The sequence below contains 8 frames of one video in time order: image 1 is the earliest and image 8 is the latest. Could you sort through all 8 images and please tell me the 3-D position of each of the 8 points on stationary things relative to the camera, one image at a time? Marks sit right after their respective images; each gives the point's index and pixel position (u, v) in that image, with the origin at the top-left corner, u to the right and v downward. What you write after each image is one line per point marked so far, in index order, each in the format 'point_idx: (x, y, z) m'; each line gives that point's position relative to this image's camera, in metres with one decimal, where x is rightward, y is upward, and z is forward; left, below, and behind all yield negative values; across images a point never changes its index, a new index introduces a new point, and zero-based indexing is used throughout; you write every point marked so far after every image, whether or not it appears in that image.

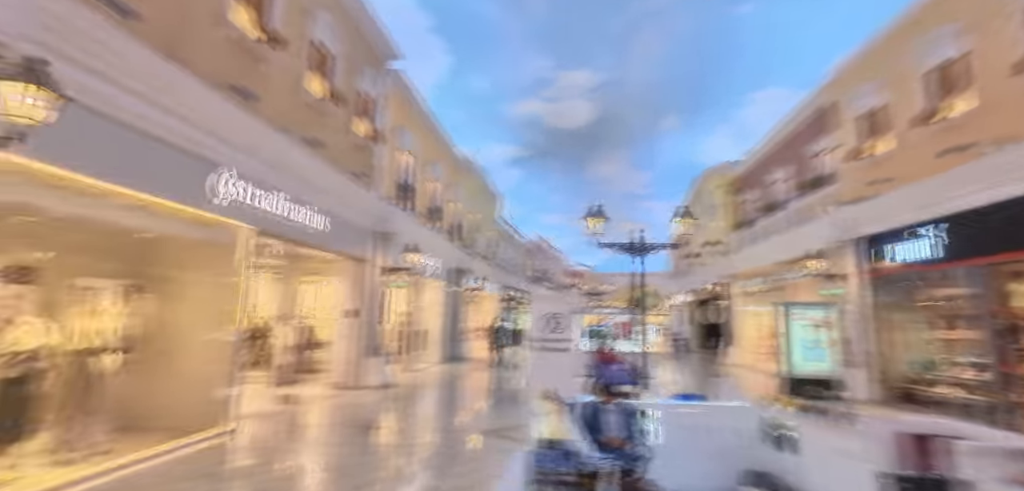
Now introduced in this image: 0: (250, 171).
0: (-3.1, +0.9, +5.5) m
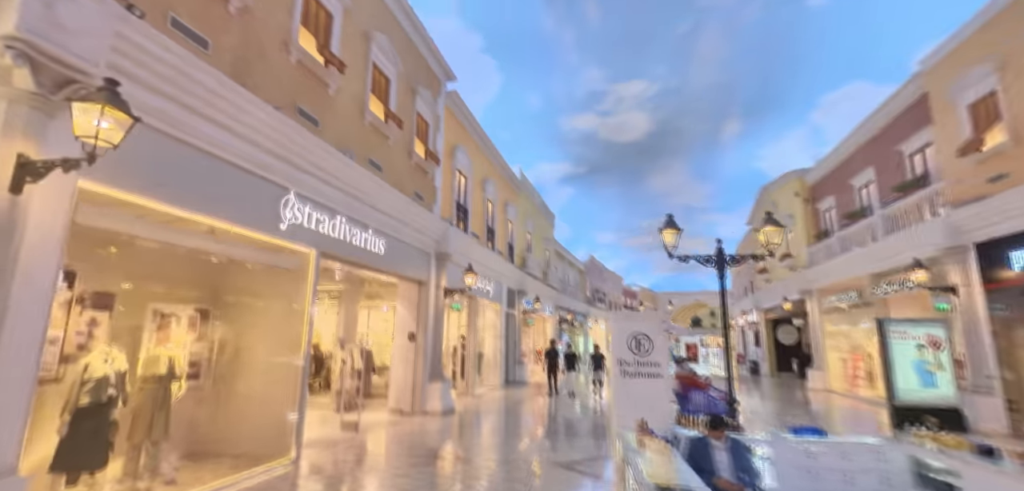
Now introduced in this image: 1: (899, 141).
0: (-2.3, +0.6, +5.5) m
1: (+8.1, +2.2, +9.9) m
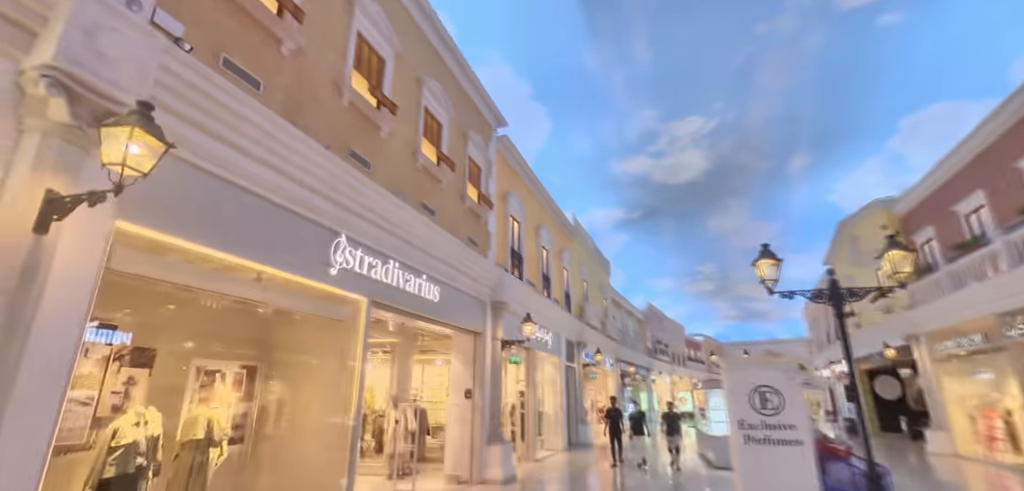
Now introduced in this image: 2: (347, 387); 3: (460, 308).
0: (-1.6, +0.1, +5.1) m
1: (+9.2, +1.6, +8.6) m
2: (-1.7, -1.5, +4.9) m
3: (-0.8, -1.0, +7.3) m
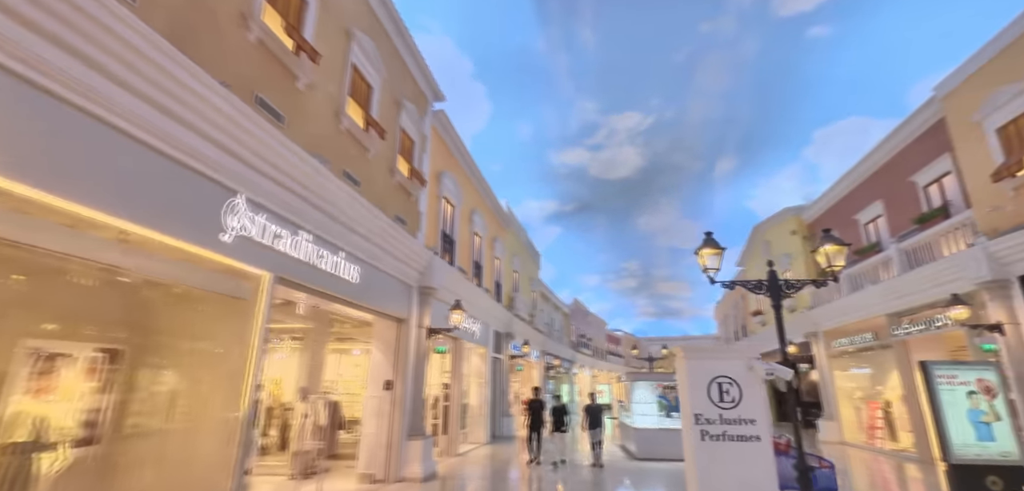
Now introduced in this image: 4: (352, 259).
0: (-2.3, +0.4, +4.4) m
1: (+8.0, +1.5, +9.4) m
2: (-2.4, -1.2, +4.1) m
3: (-1.8, -0.7, +6.7) m
4: (-2.0, -0.2, +5.8) m
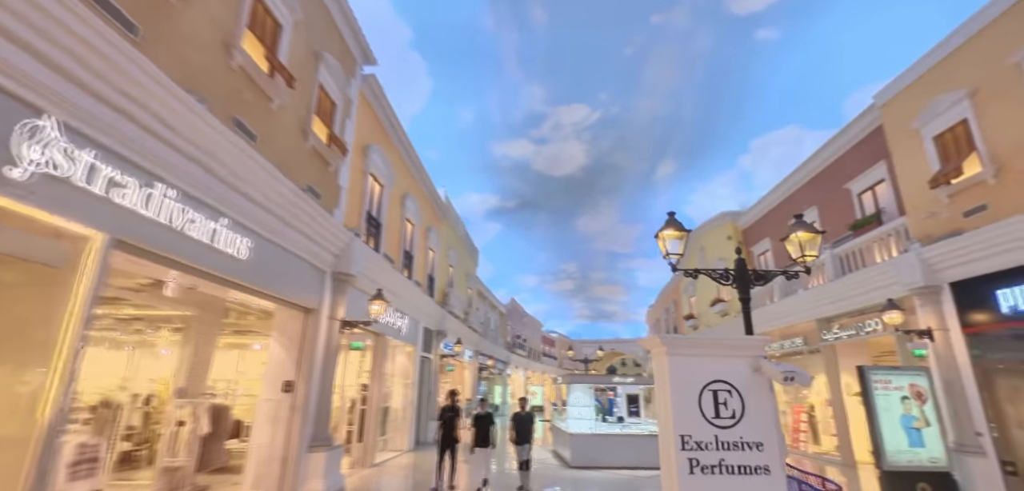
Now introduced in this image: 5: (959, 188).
0: (-2.8, +0.7, +3.3) m
1: (+6.8, +1.3, +9.5) m
2: (-3.0, -0.8, +3.0) m
3: (-2.7, -0.3, +5.6) m
4: (-2.7, +0.1, +4.7) m
5: (+6.4, +0.8, +6.6) m
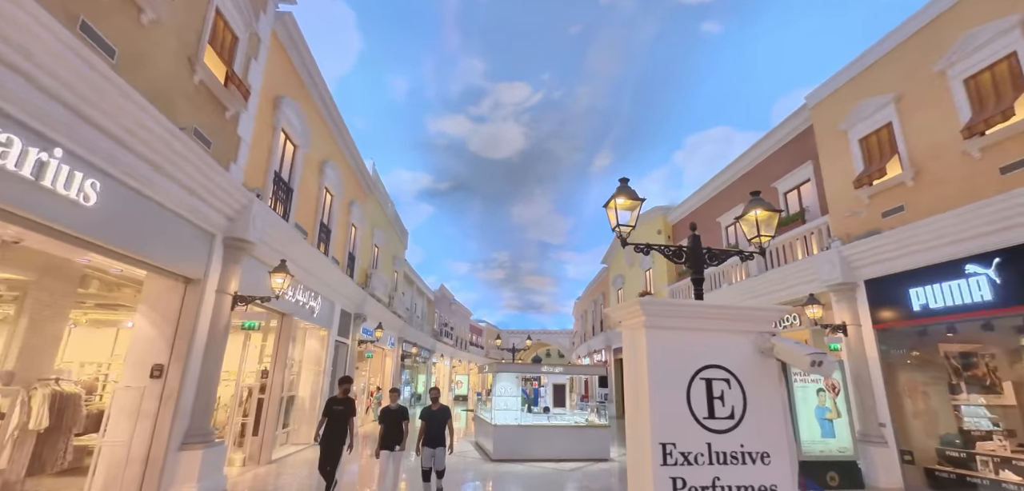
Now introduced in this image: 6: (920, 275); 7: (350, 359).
0: (-3.1, +1.1, +2.2) m
1: (+5.5, +1.4, +9.8) m
2: (-3.3, -0.4, +1.9) m
3: (-3.4, +0.1, +4.5) m
4: (-3.3, +0.6, +3.7) m
5: (+5.4, +0.8, +6.9) m
6: (+5.6, -0.4, +6.4) m
7: (-4.0, -2.8, +11.5) m
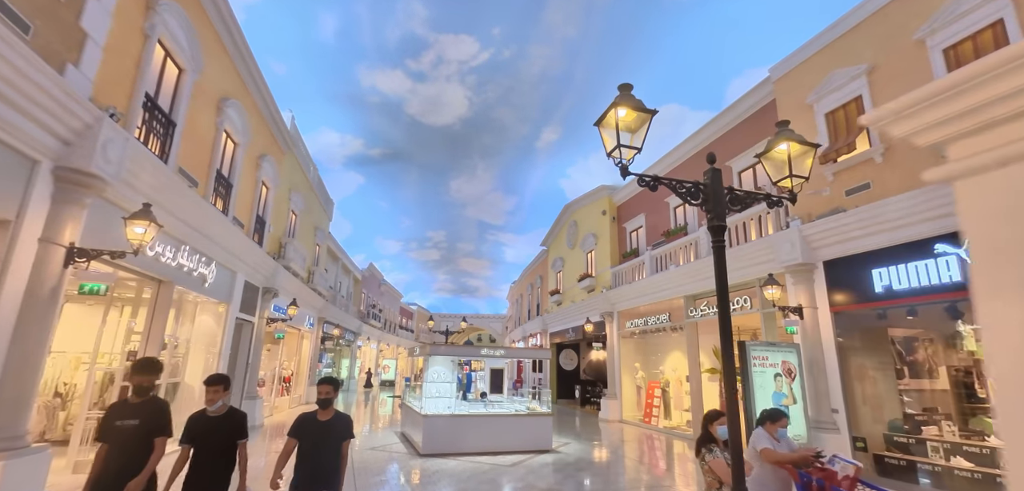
0: (-3.1, +1.6, +0.7) m
1: (+4.3, +1.8, +9.4) m
2: (-3.4, 0.0, +0.4) m
3: (-3.8, +0.6, +3.0) m
4: (-3.5, +1.1, +2.1) m
5: (+4.7, +1.1, +6.6) m
6: (+4.9, -0.1, +6.1) m
7: (-5.4, -2.0, +9.9) m
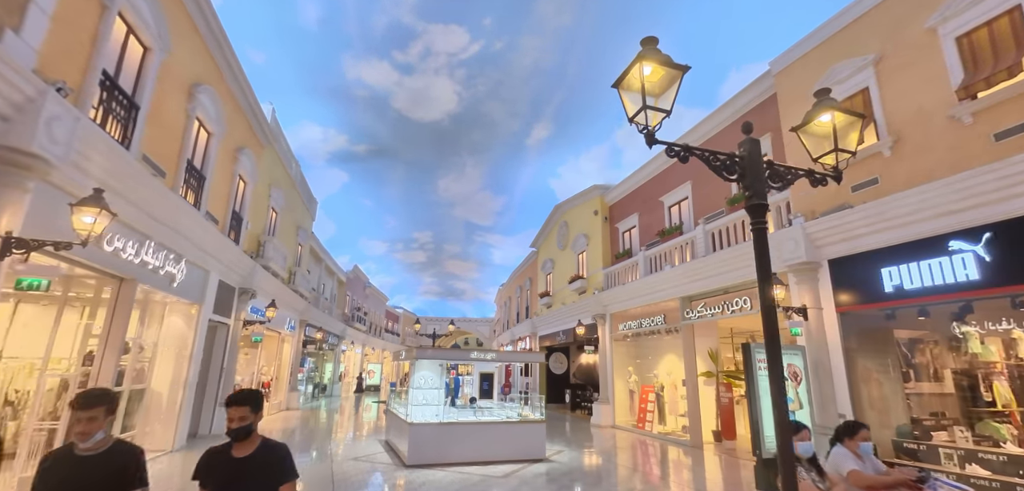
0: (-3.0, +1.7, +0.3) m
1: (+4.2, +1.8, +9.2) m
2: (-3.3, +0.1, 0.0) m
3: (-3.8, +0.7, +2.5) m
4: (-3.5, +1.2, +1.7) m
5: (+4.6, +1.2, +6.3) m
6: (+4.8, -0.1, +5.9) m
7: (-5.6, -1.9, +9.3) m
